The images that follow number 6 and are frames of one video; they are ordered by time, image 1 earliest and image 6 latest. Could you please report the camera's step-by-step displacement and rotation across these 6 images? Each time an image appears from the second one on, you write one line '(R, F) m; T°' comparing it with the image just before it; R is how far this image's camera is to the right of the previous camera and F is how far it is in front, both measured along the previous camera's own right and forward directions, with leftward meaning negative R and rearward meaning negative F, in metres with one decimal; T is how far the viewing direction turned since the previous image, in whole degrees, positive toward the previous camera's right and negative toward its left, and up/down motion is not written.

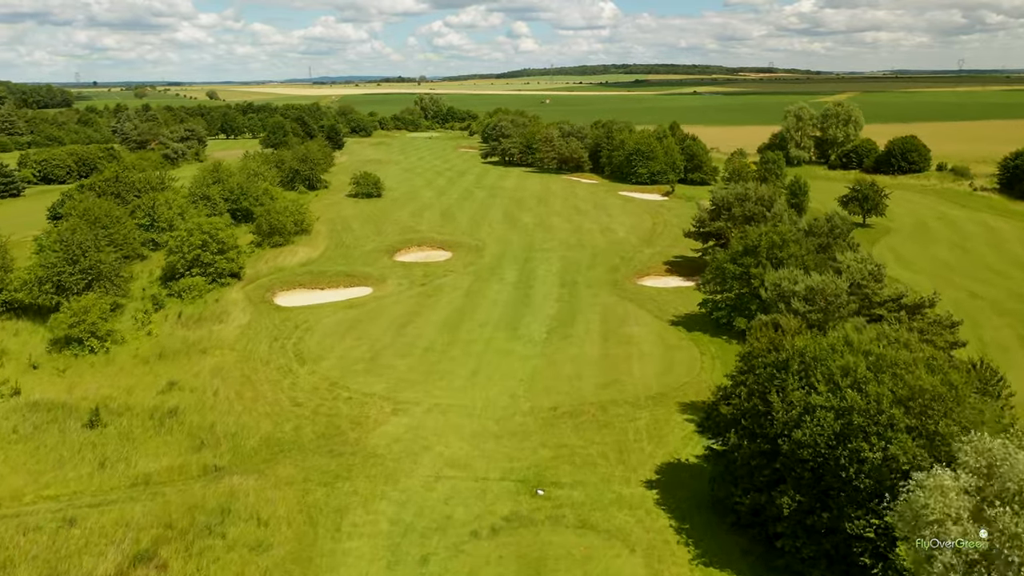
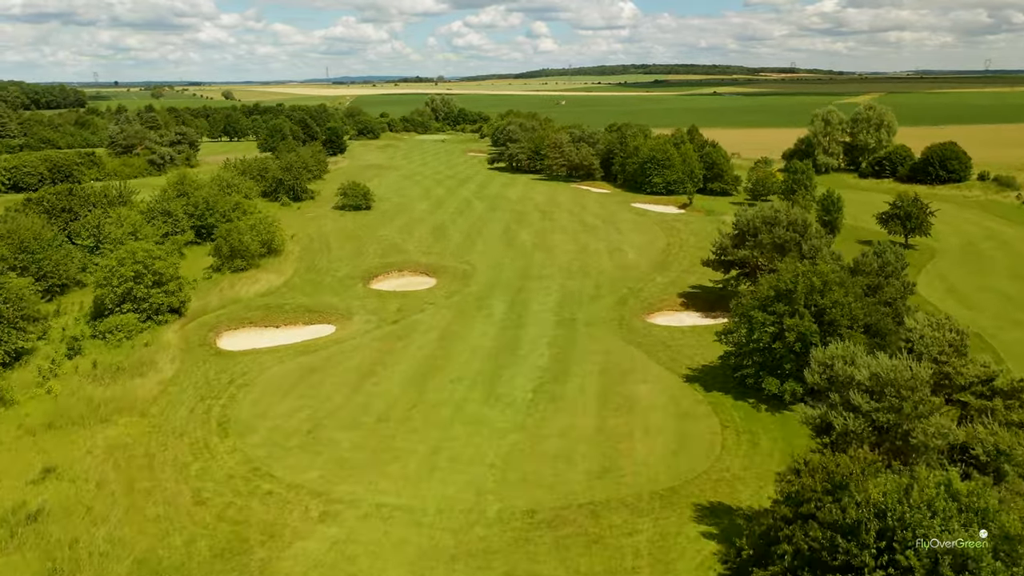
(+1.5, +6.7) m; -1°
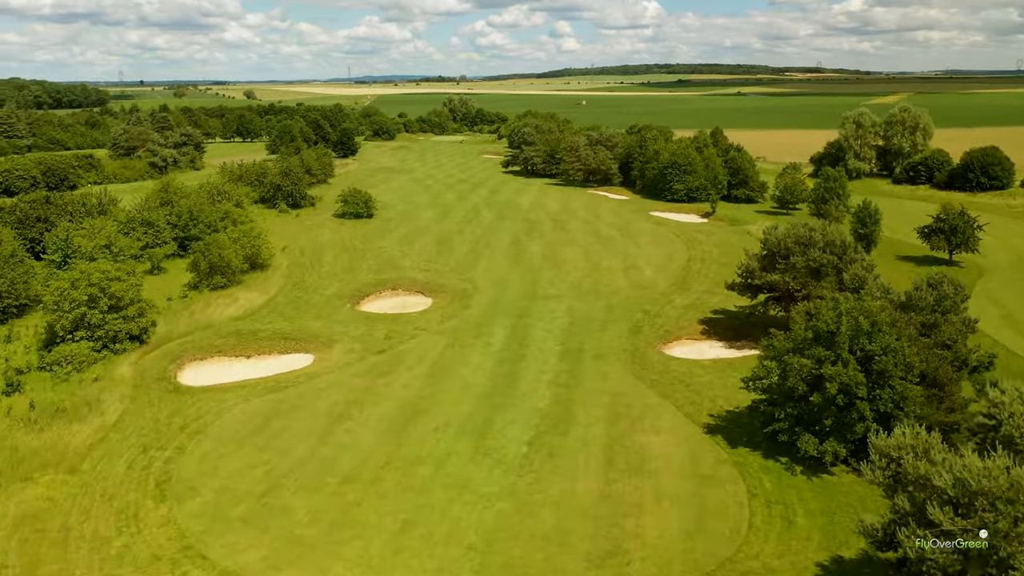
(+0.9, +4.3) m; -1°
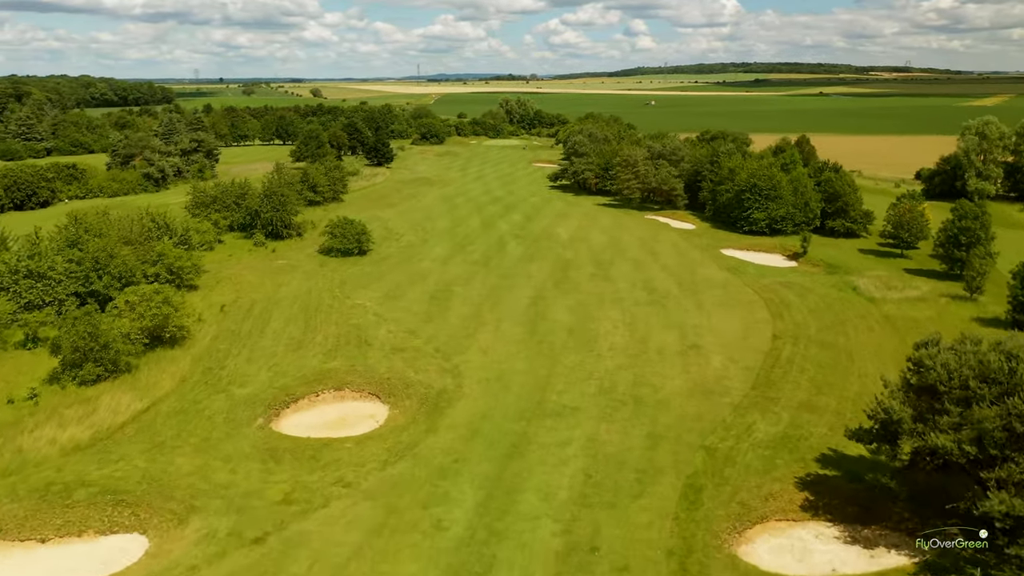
(+2.5, +14.5) m; -5°
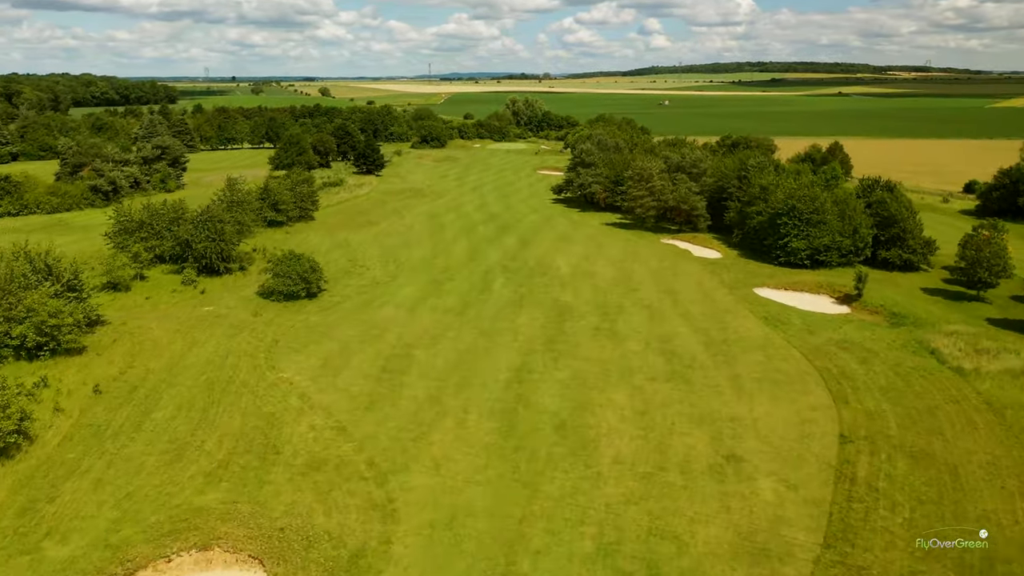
(+1.5, +10.2) m; -1°
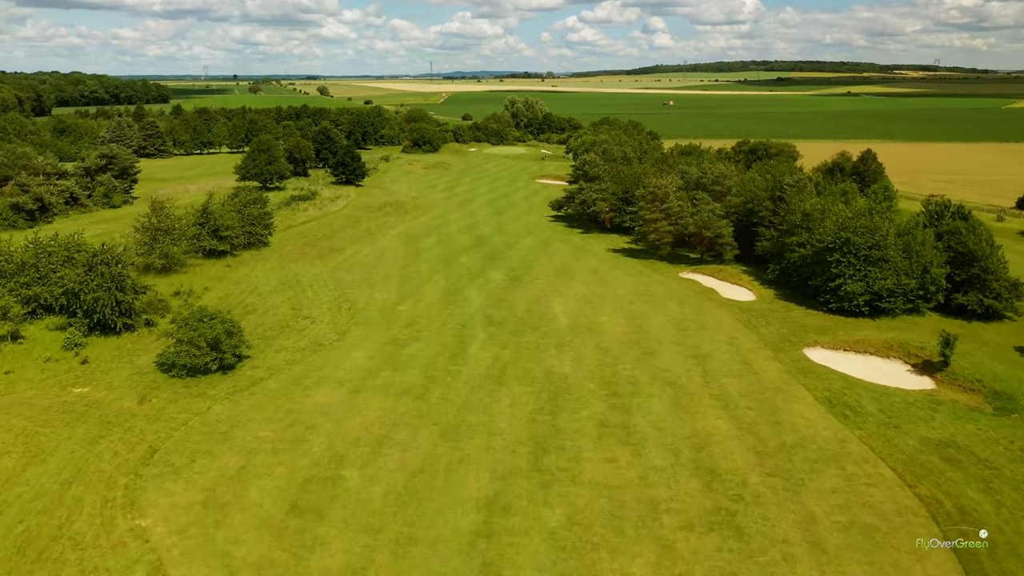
(+0.9, +10.4) m; 0°
